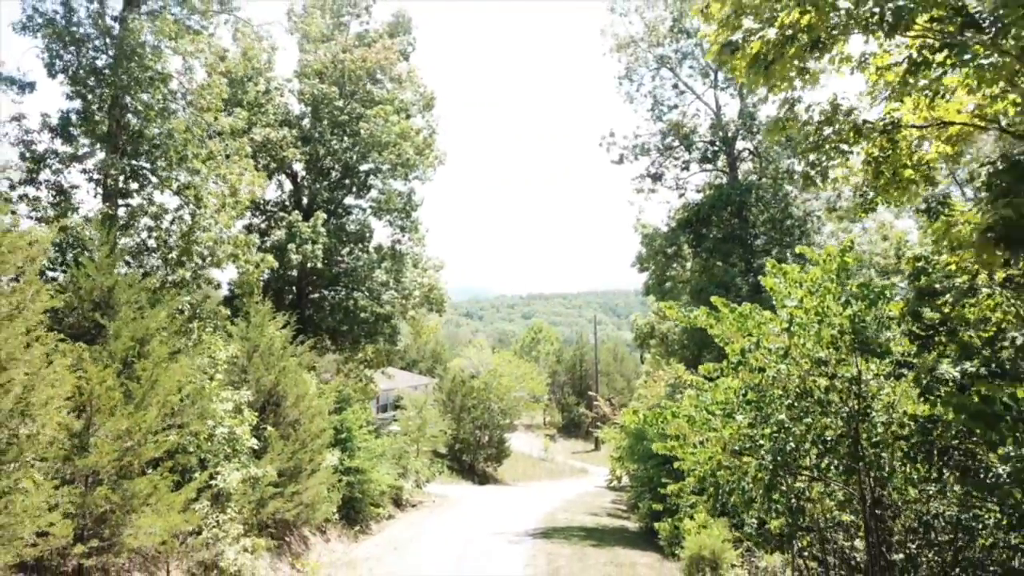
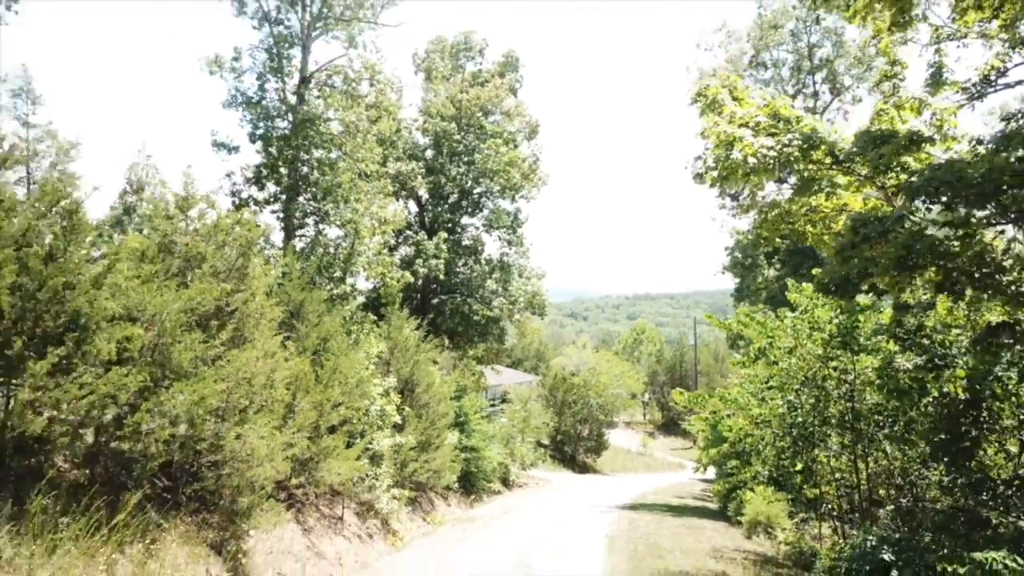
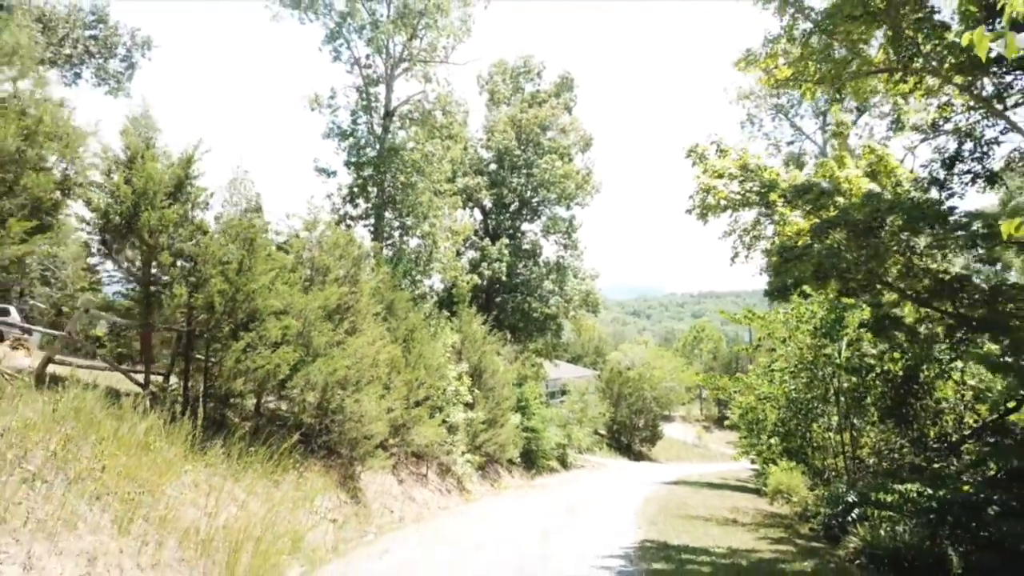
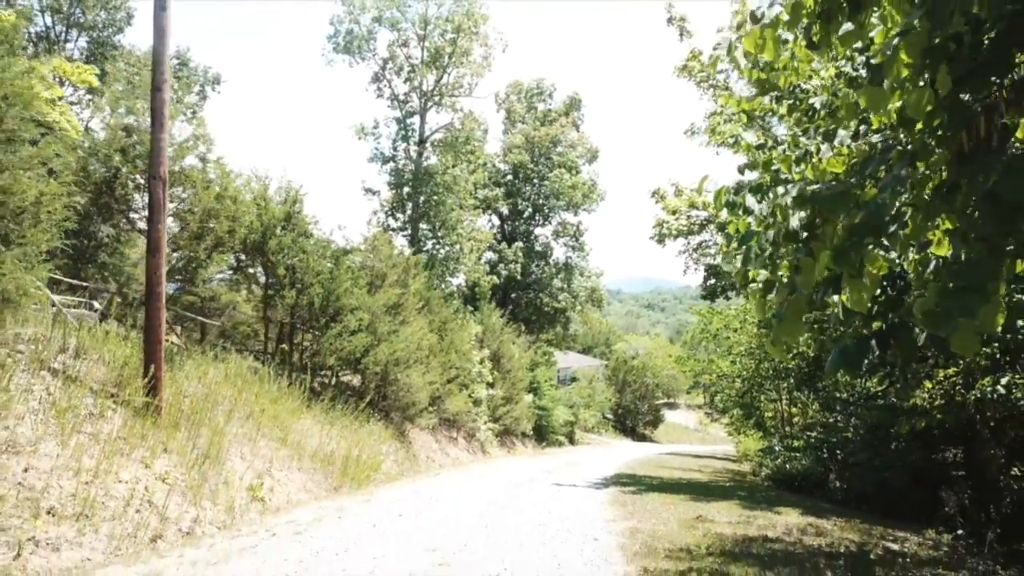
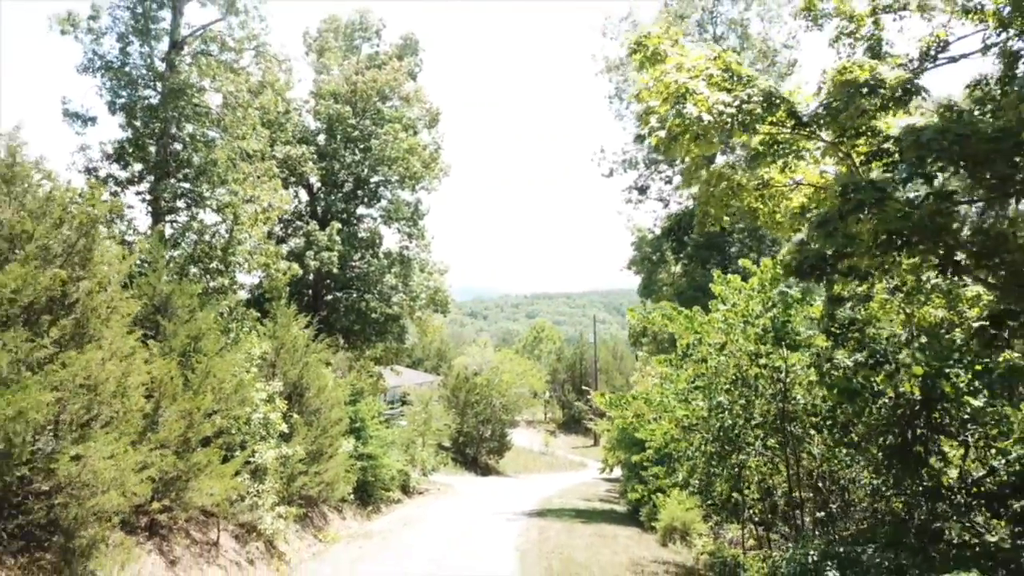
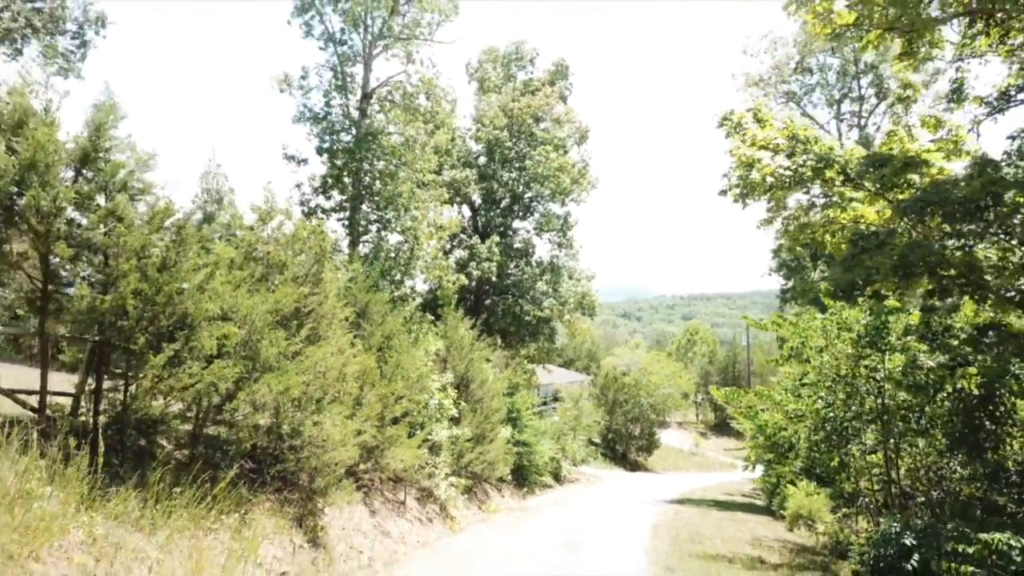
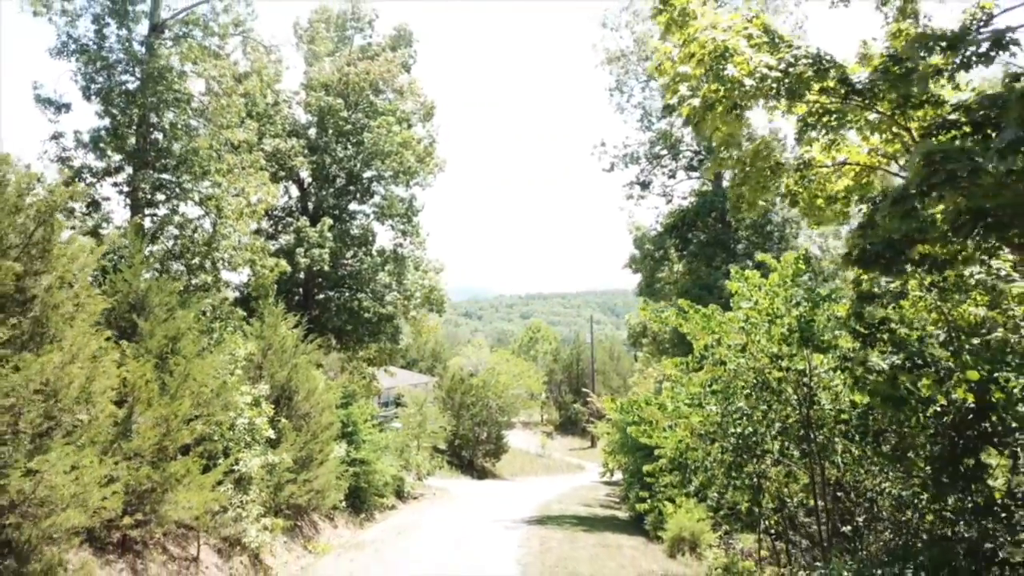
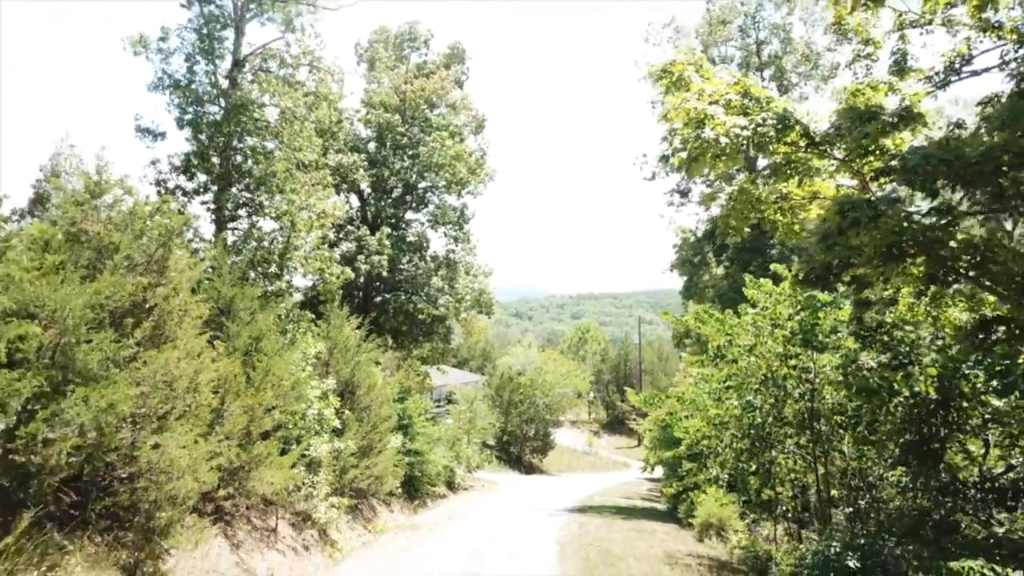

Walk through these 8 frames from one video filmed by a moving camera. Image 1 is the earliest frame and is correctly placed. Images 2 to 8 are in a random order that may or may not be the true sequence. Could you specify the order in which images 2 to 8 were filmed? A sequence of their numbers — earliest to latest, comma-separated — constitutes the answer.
7, 5, 8, 2, 6, 3, 4
